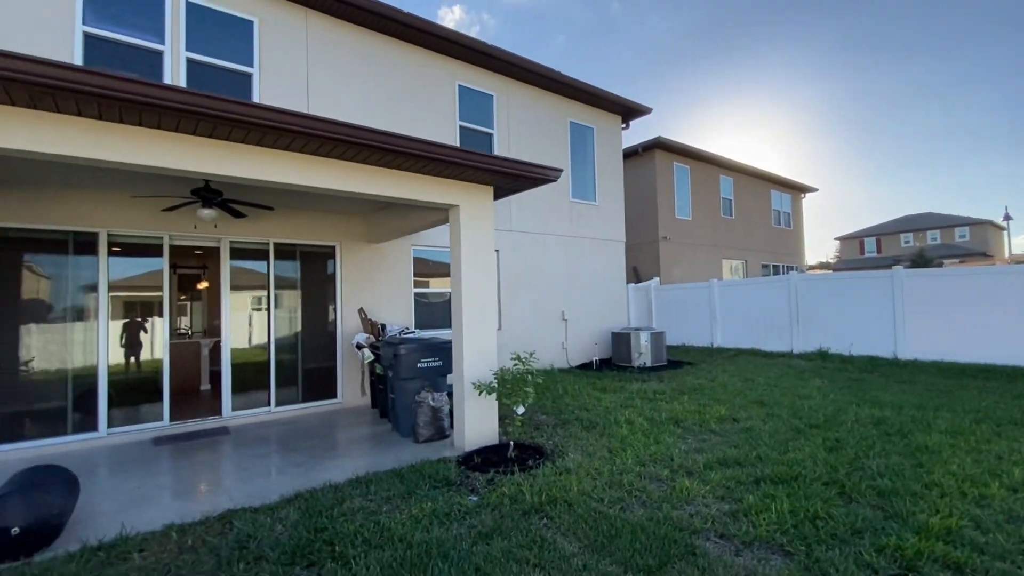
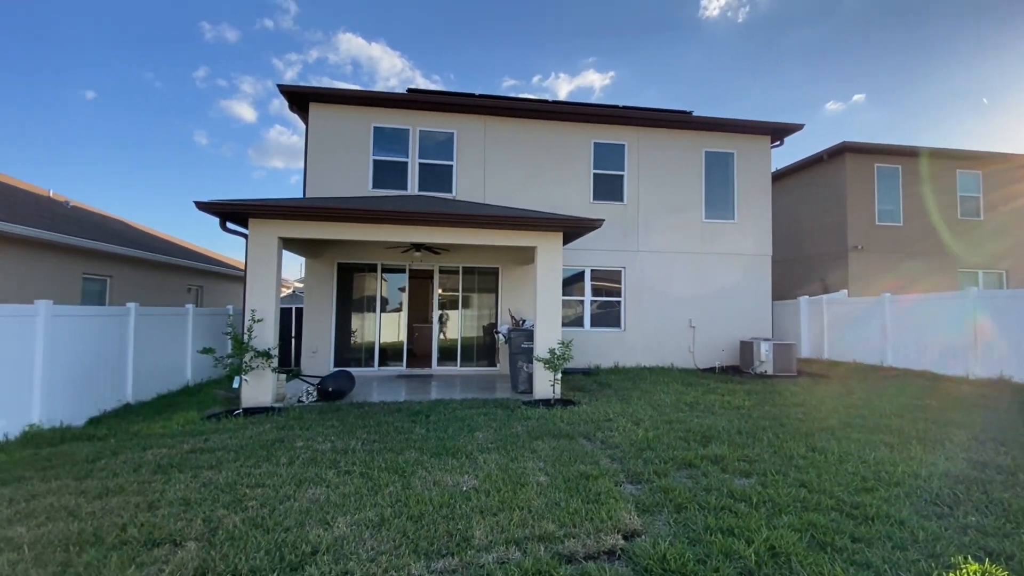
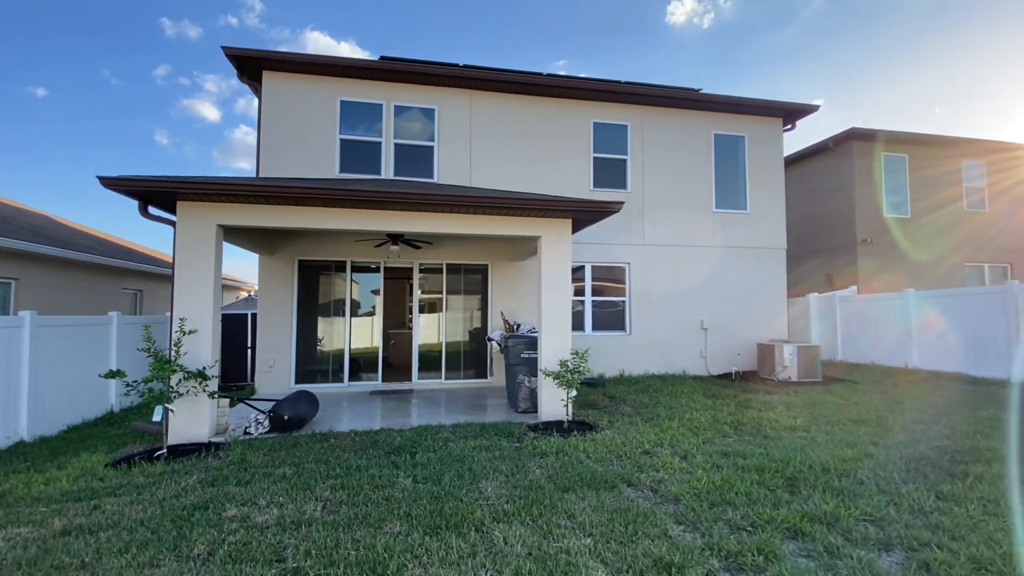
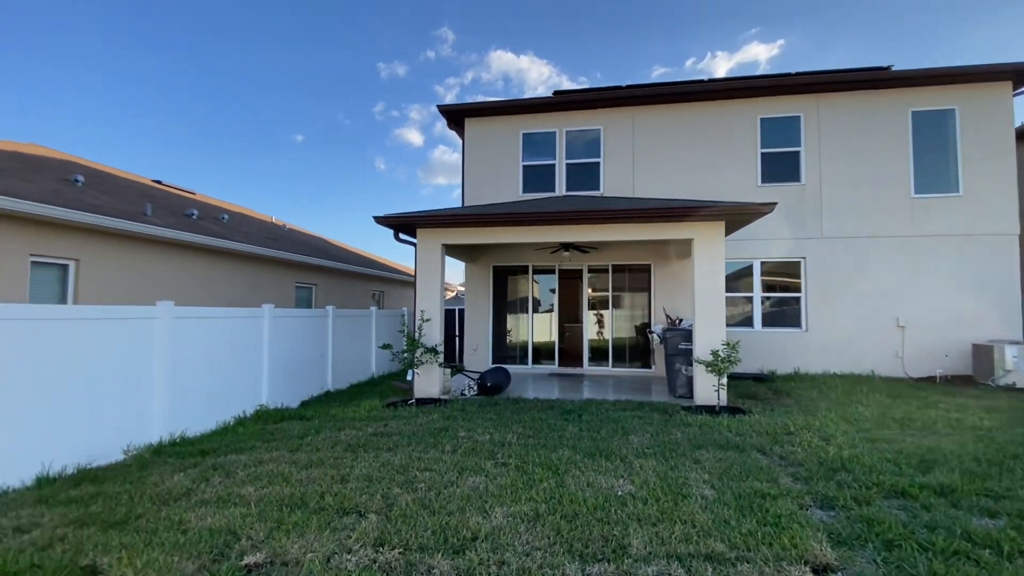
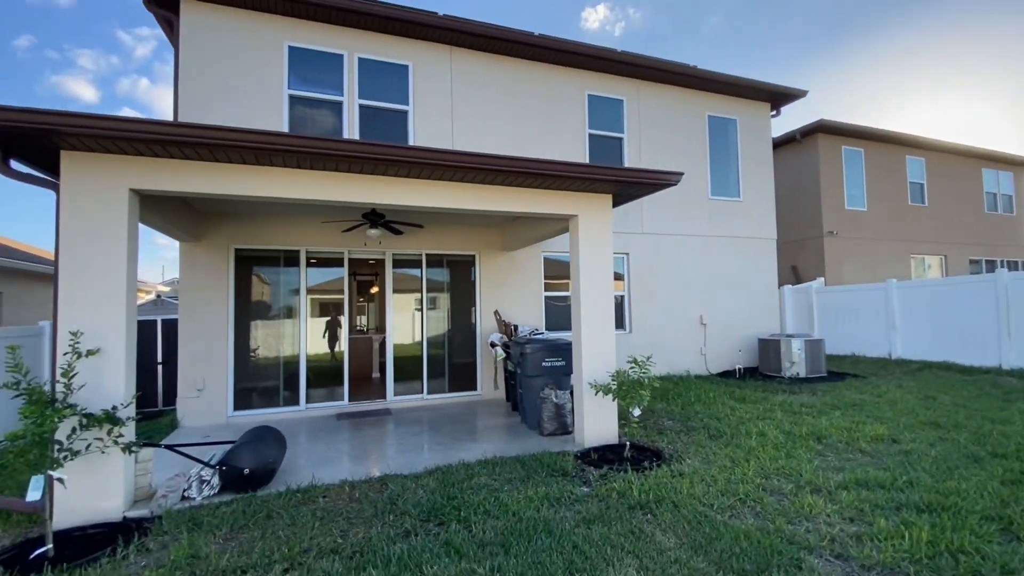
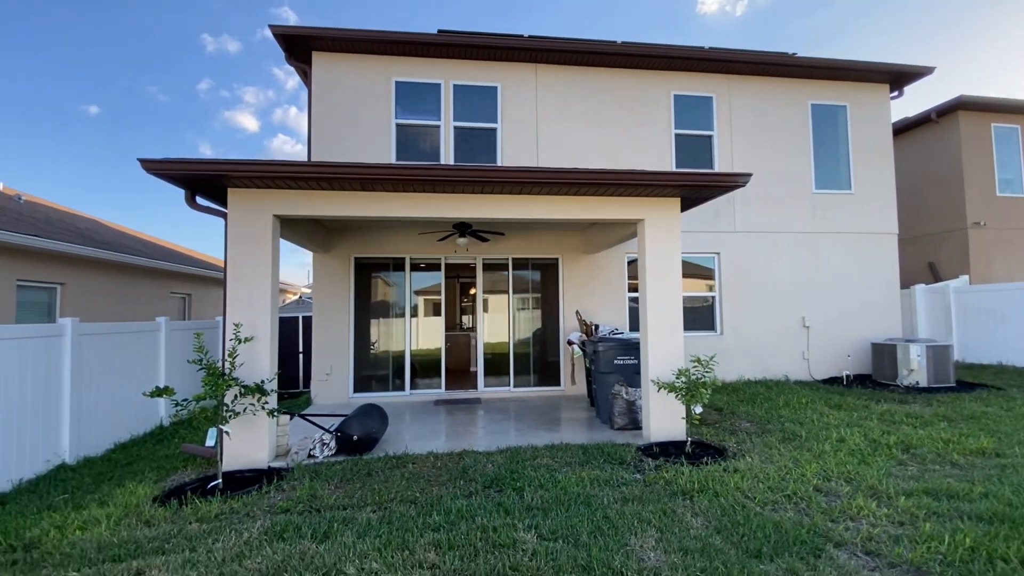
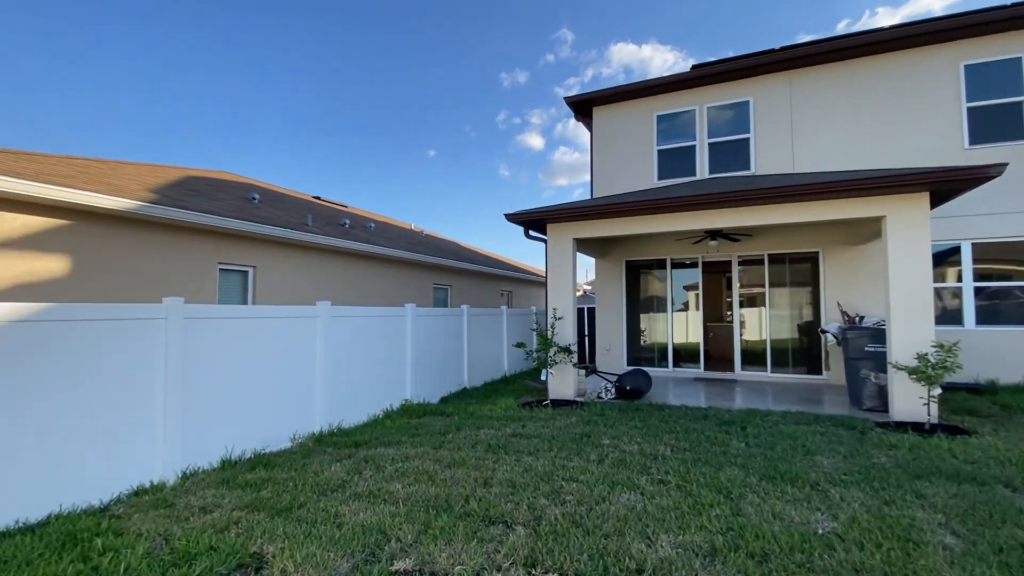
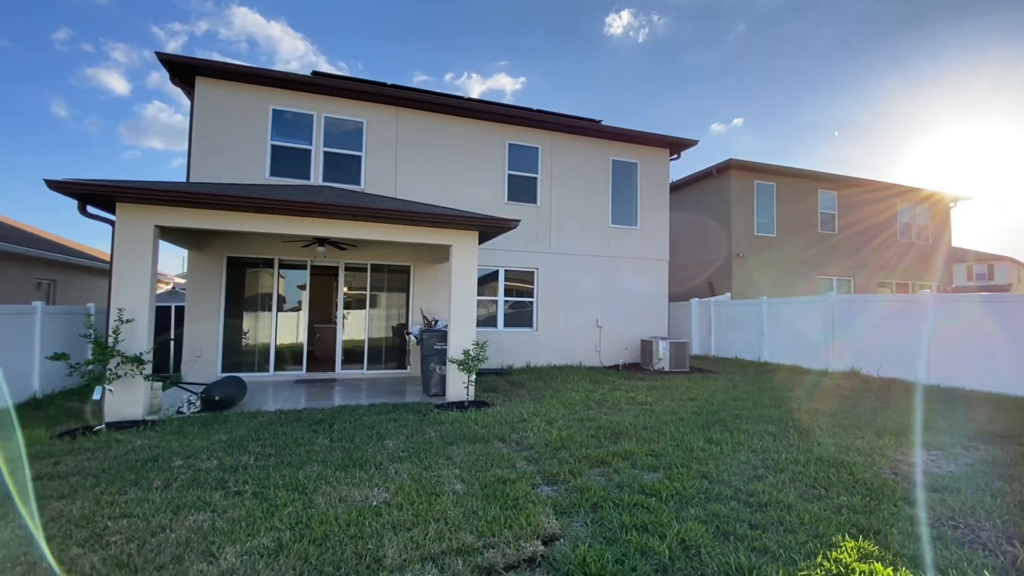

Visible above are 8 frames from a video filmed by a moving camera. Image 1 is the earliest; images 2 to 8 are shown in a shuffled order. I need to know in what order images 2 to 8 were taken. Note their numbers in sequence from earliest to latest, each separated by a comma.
5, 6, 3, 8, 2, 4, 7
